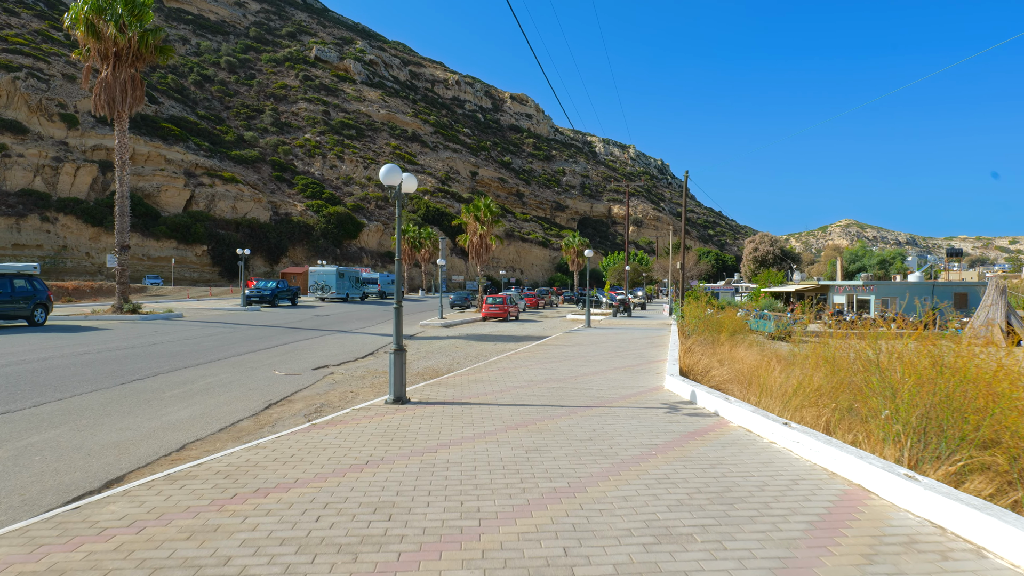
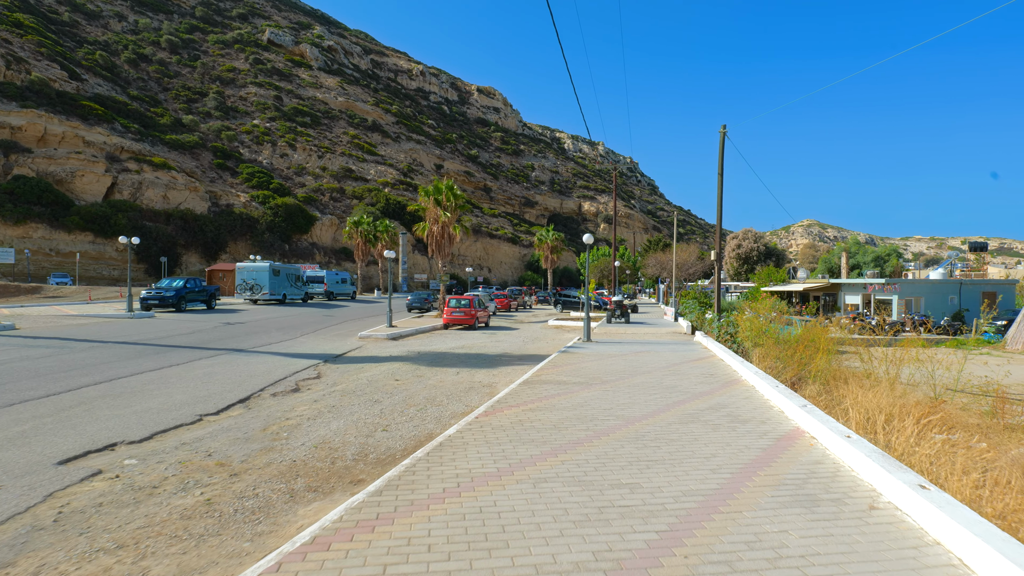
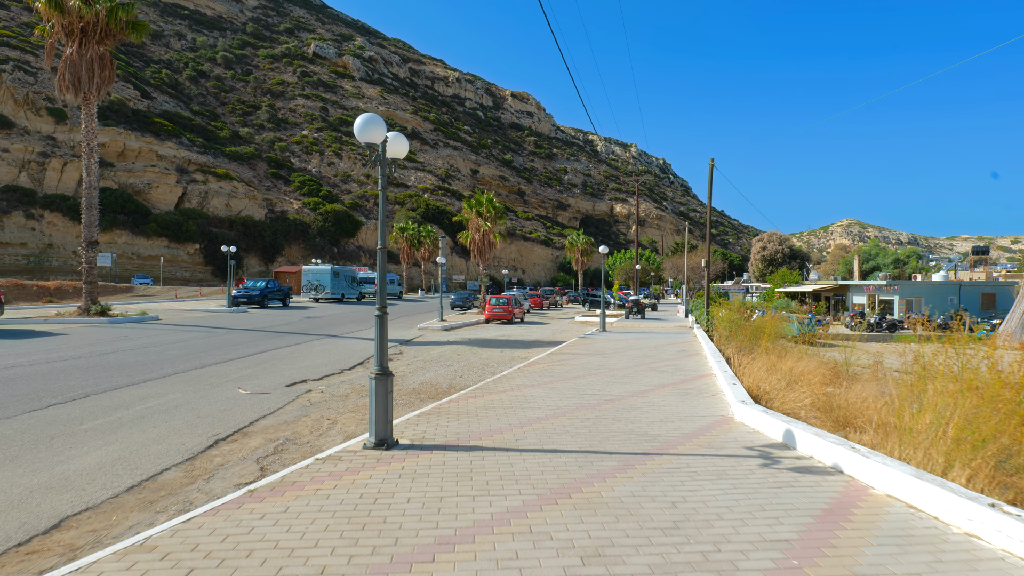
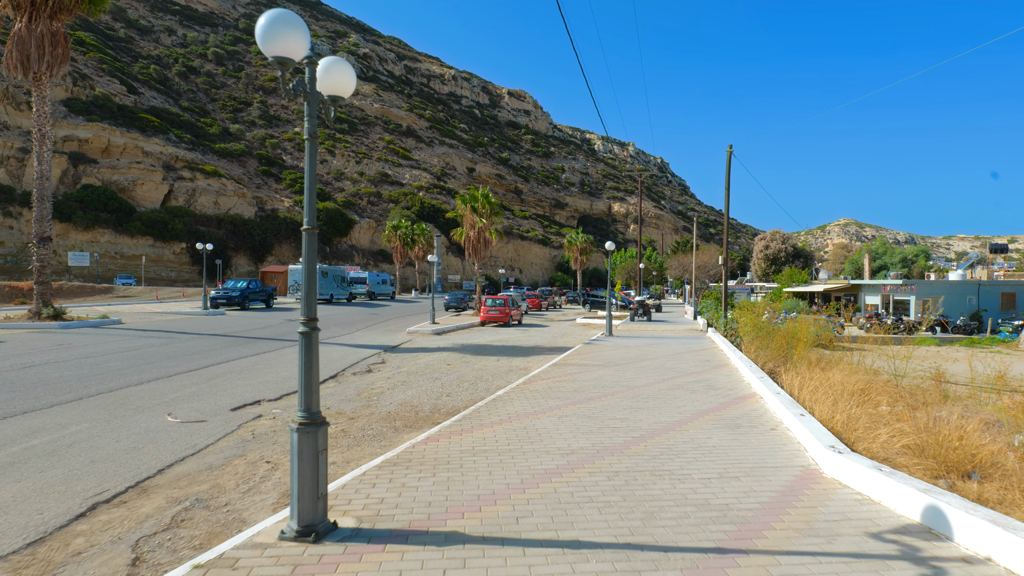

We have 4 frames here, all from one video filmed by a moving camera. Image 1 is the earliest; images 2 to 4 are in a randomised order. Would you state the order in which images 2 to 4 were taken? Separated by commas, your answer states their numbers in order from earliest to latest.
3, 4, 2
